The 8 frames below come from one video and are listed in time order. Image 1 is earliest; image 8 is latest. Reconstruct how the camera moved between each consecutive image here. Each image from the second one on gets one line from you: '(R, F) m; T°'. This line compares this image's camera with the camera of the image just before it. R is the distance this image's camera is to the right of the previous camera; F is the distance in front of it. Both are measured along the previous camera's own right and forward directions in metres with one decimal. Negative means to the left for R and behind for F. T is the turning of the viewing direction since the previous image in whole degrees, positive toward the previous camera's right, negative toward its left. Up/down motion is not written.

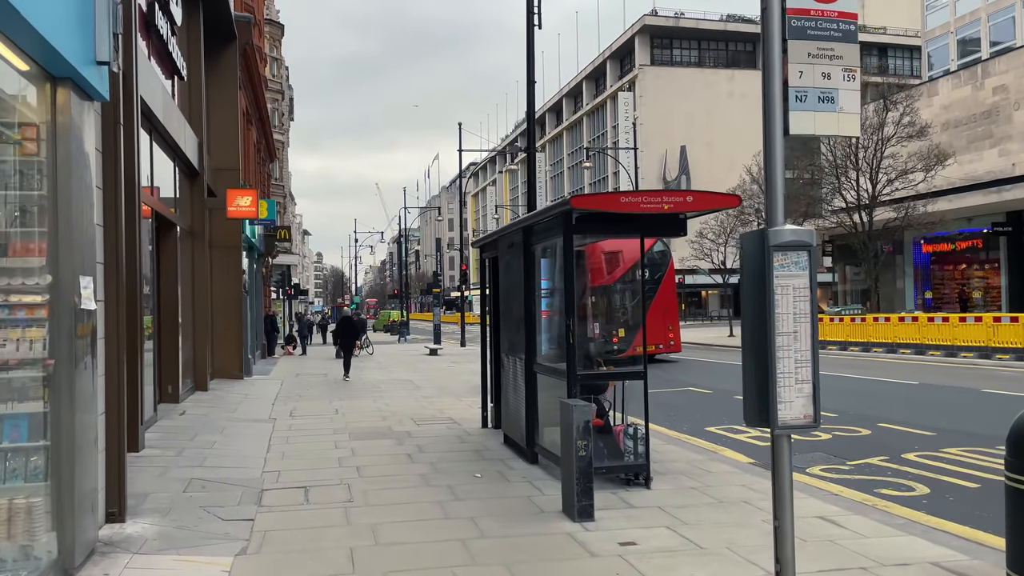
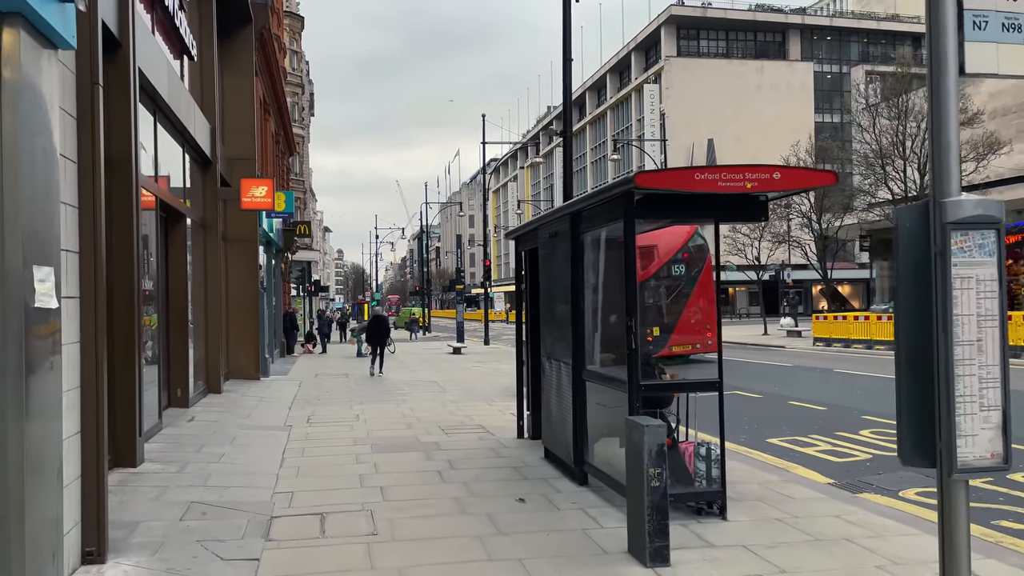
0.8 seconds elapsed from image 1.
(-0.2, +1.1) m; -1°
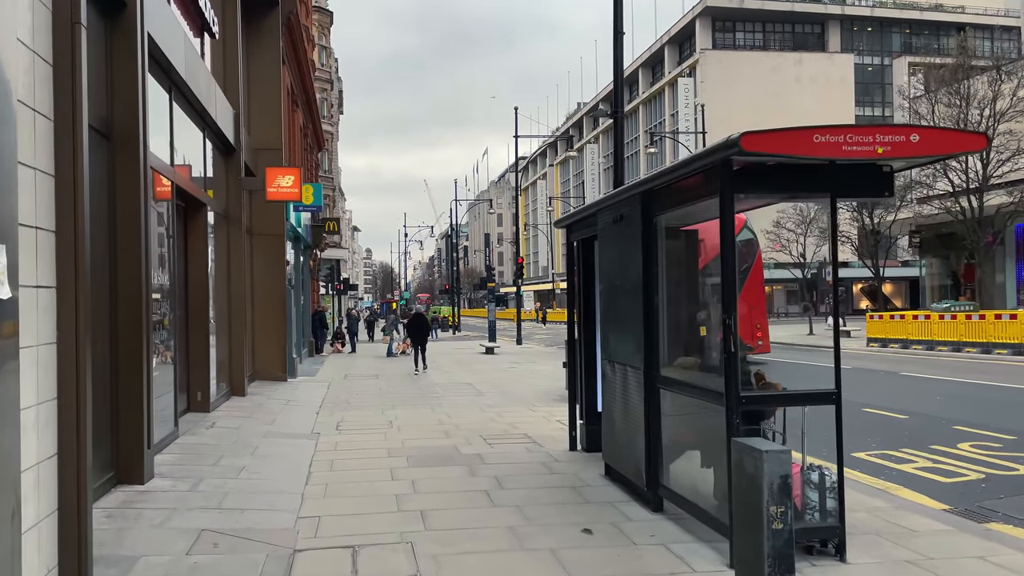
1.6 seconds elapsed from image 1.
(-0.3, +1.1) m; -2°
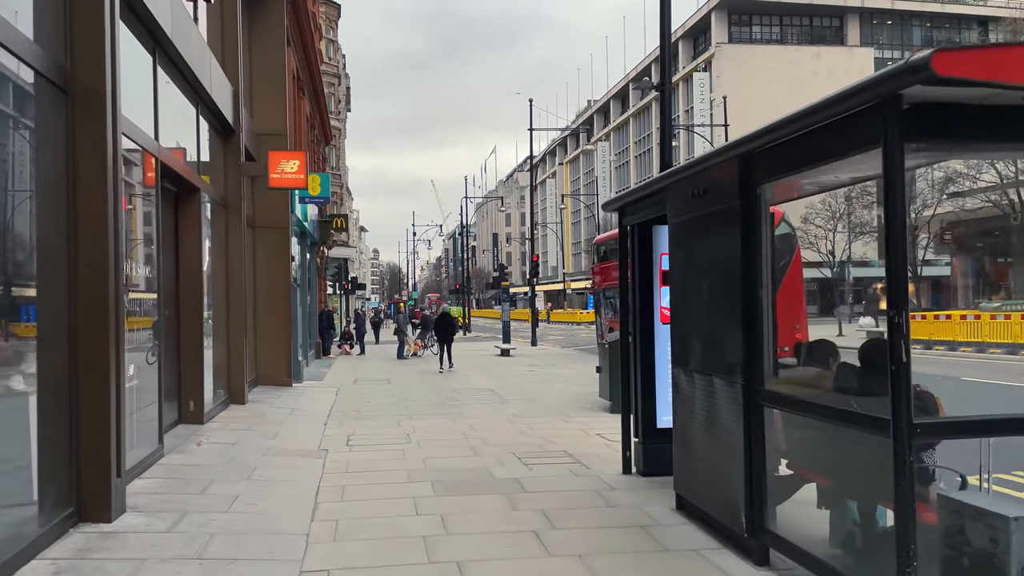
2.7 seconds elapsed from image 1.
(-0.3, +1.4) m; 0°
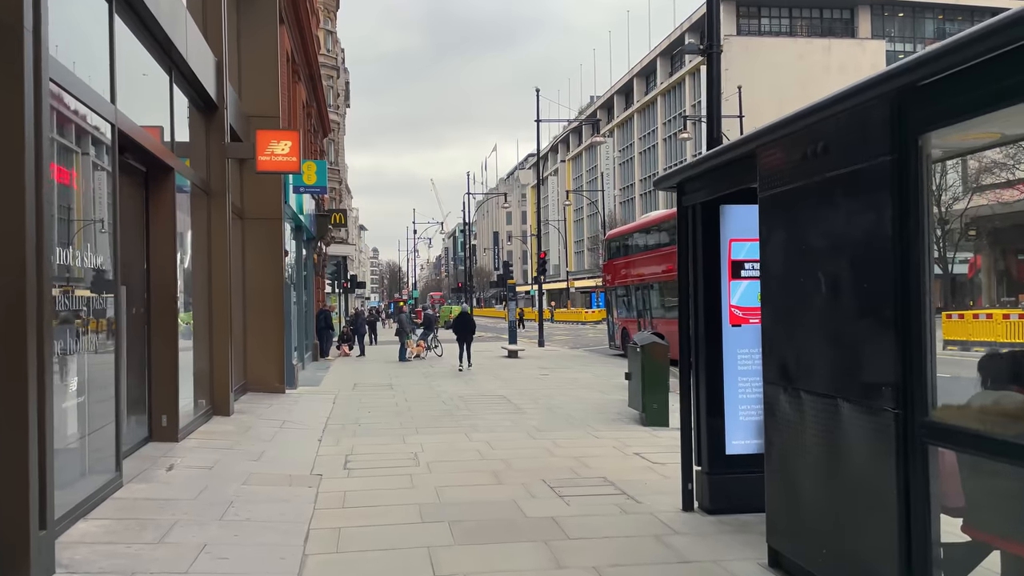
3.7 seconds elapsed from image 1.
(-0.3, +1.4) m; 0°
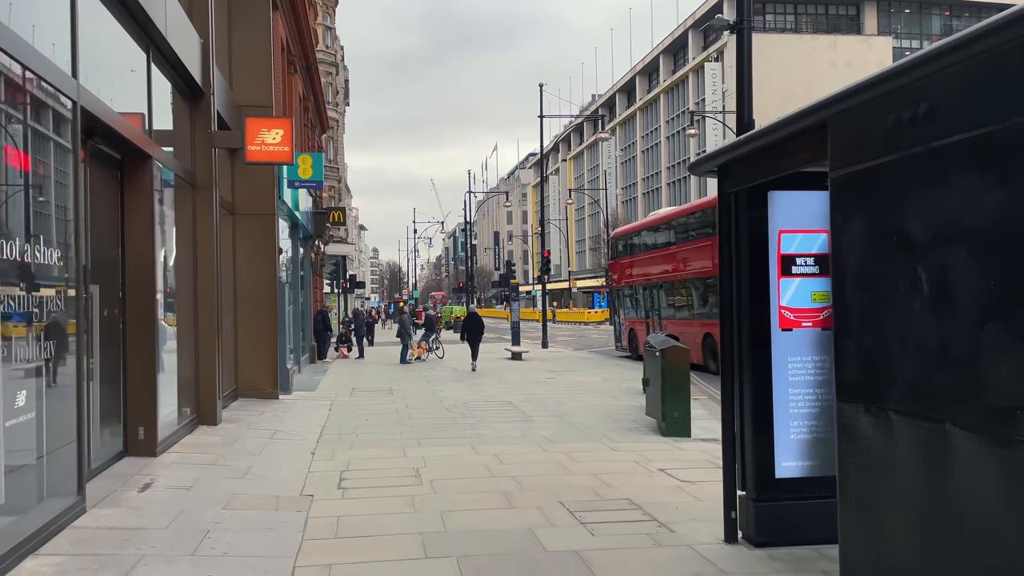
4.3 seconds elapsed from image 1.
(-0.1, +0.8) m; 0°
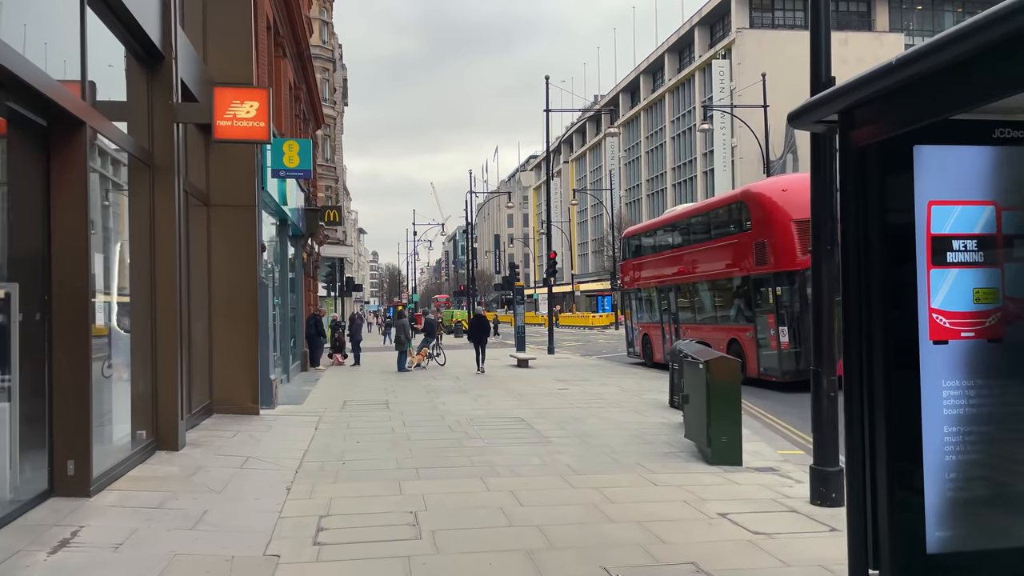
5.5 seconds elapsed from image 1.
(-0.2, +1.6) m; 0°
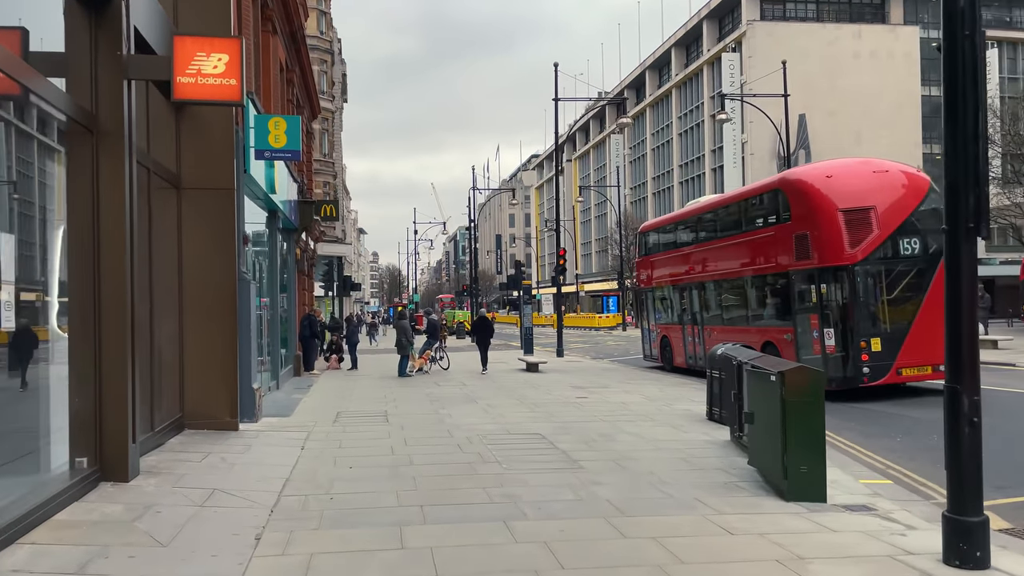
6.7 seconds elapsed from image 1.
(-0.2, +1.6) m; 0°
